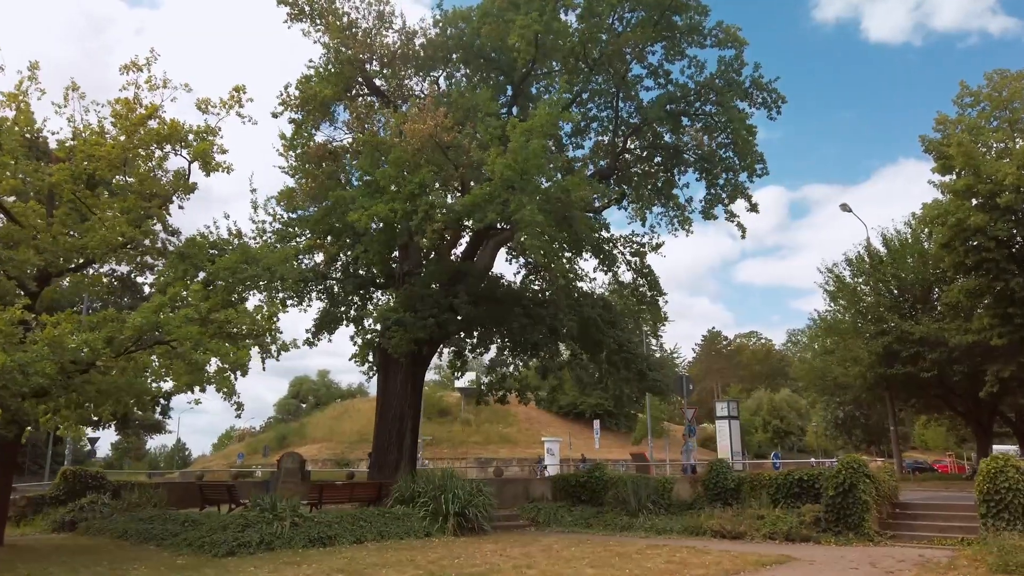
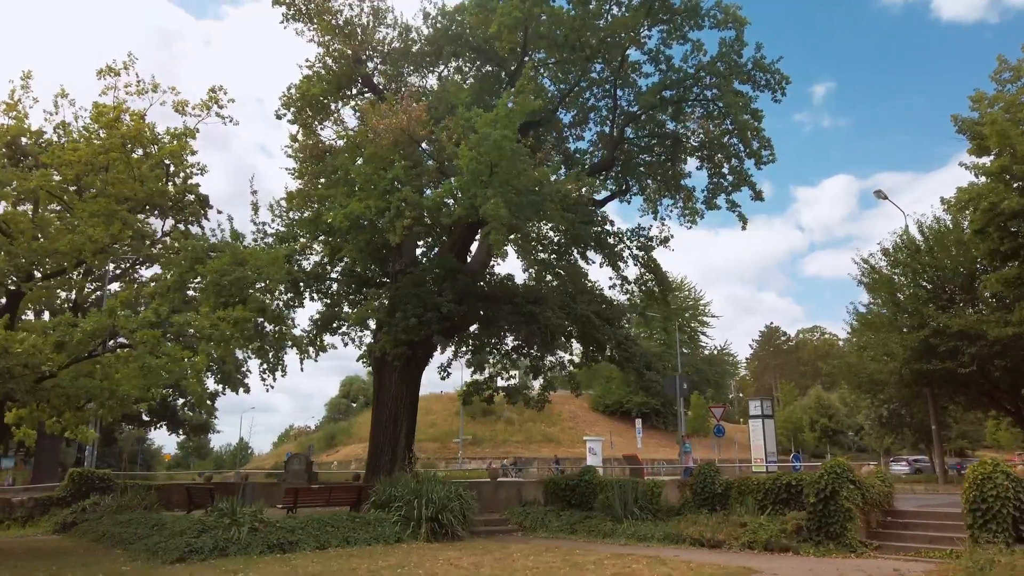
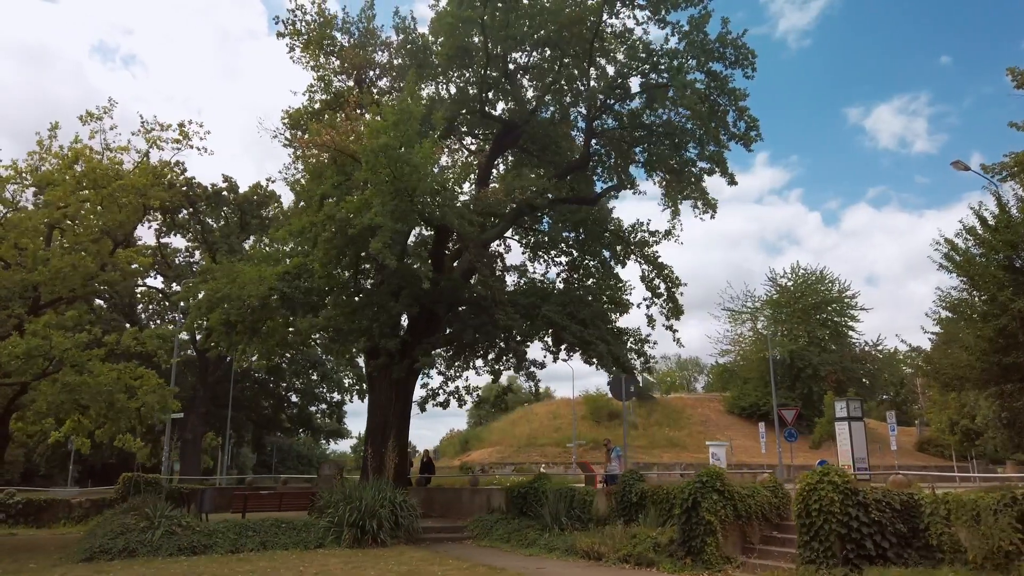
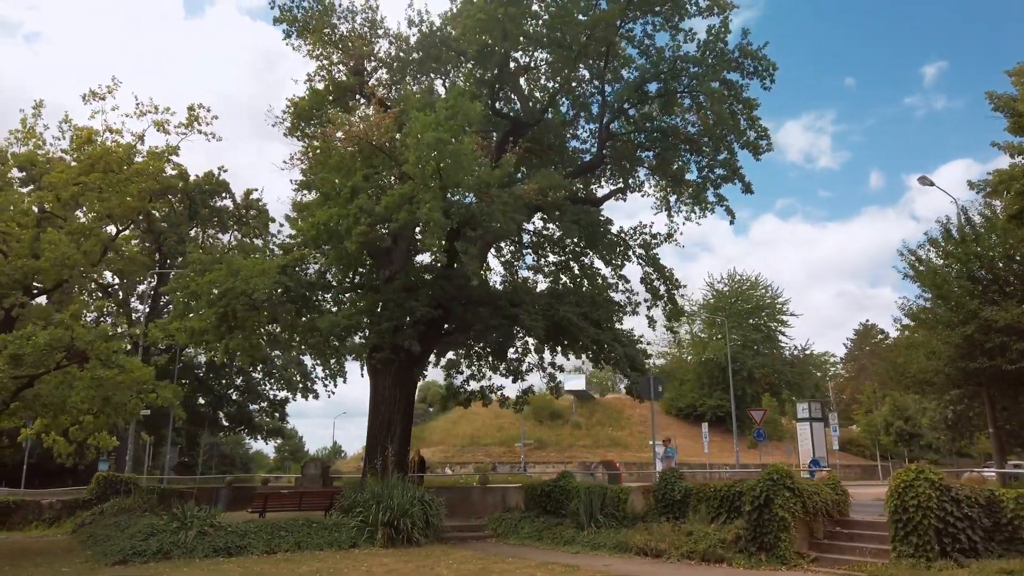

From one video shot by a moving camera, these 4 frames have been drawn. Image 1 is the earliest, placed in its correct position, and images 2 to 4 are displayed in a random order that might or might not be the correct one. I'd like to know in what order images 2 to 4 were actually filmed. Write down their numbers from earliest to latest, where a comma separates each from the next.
2, 4, 3
